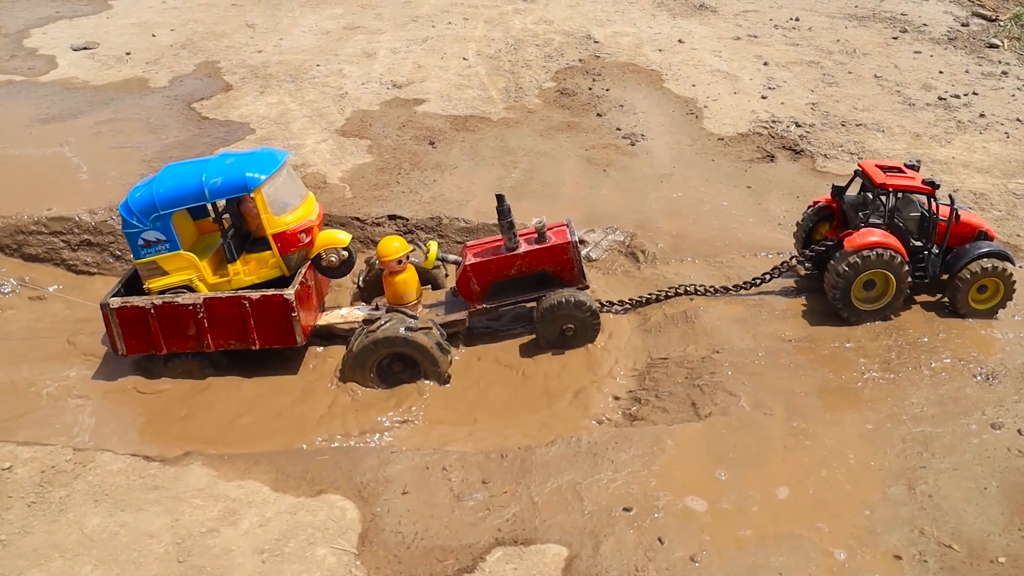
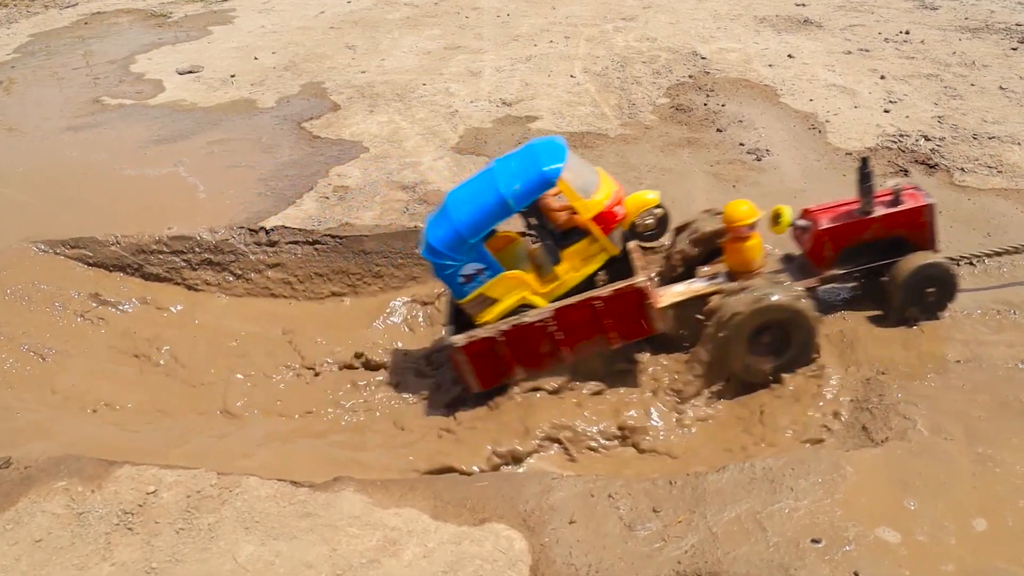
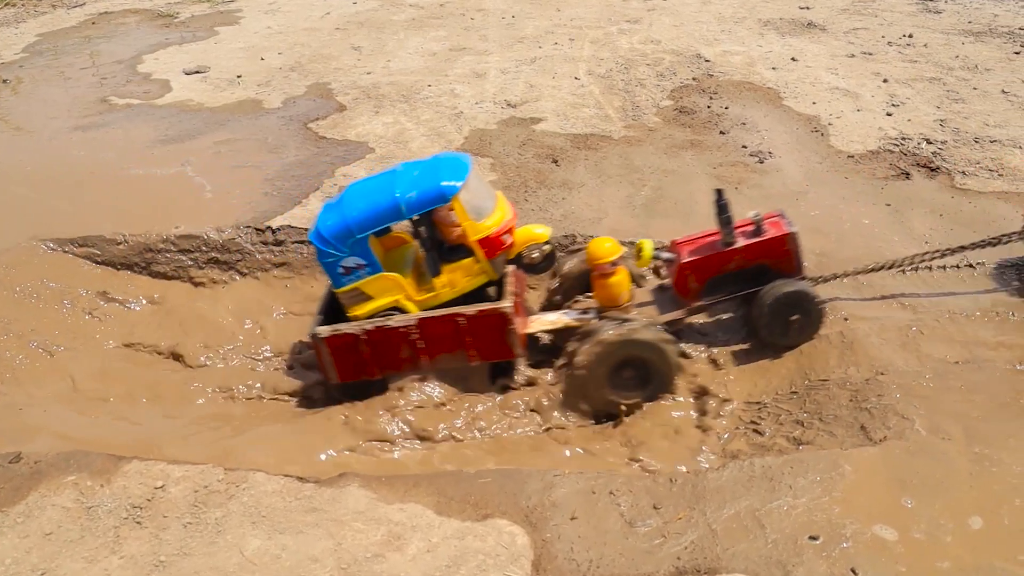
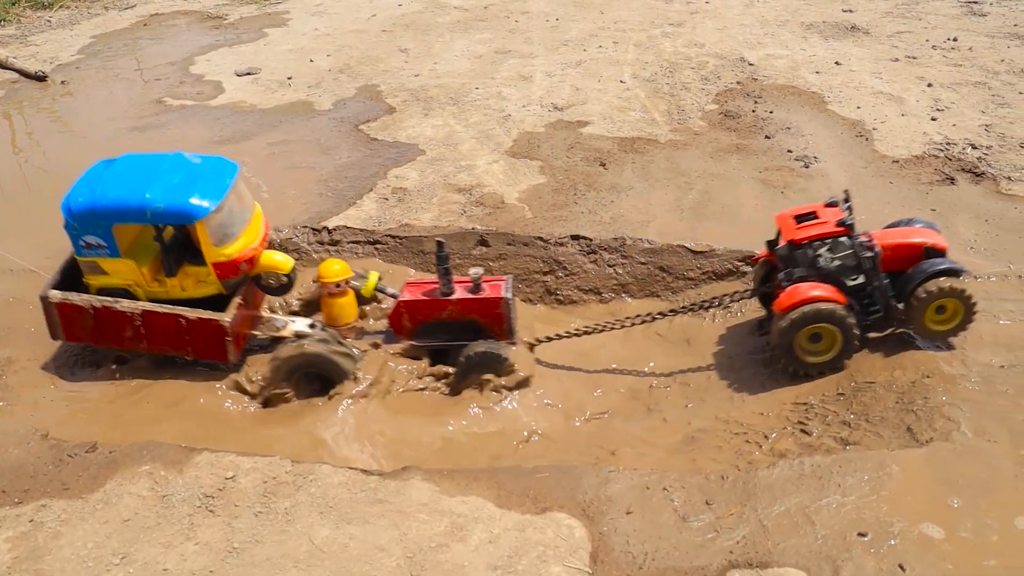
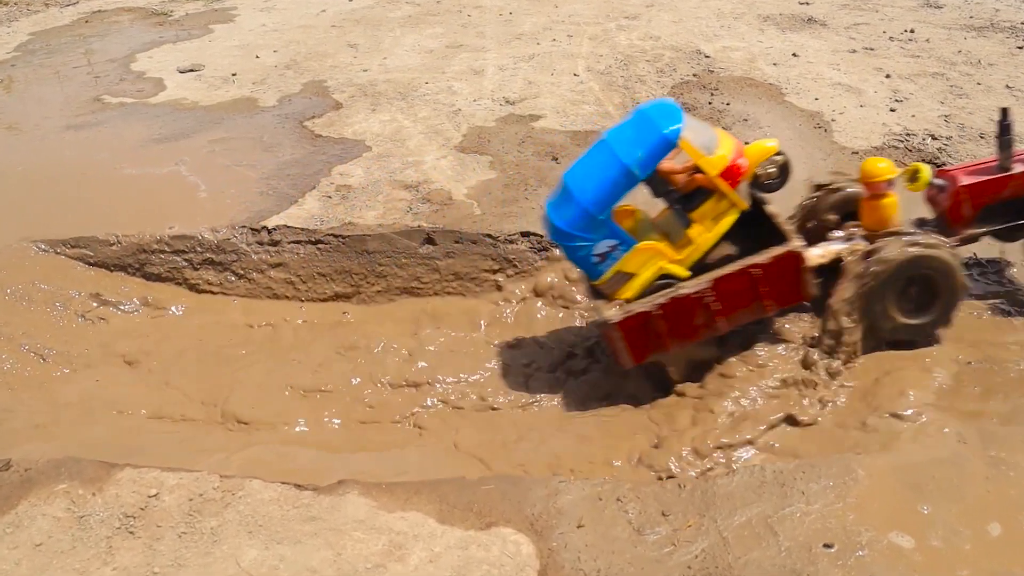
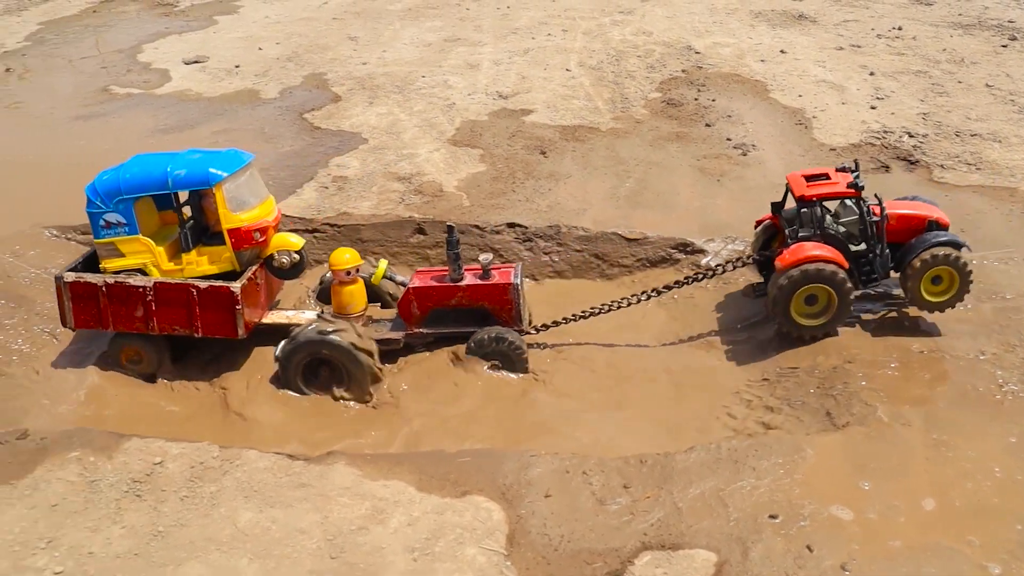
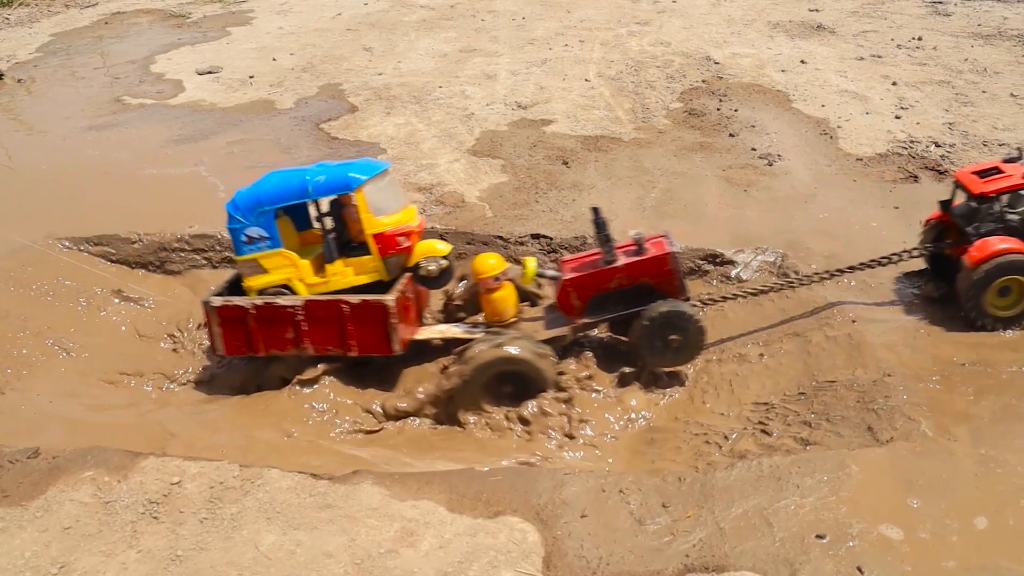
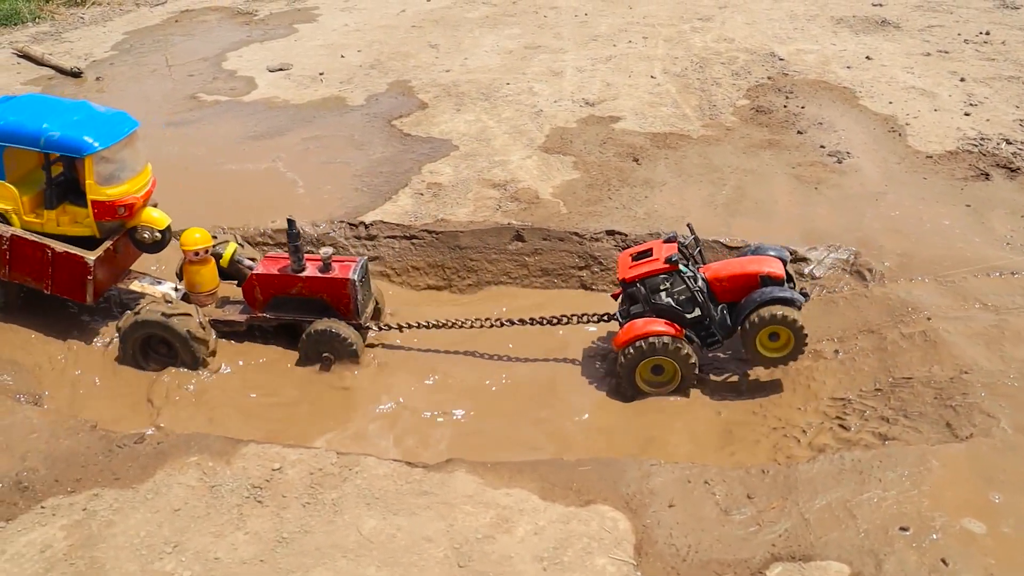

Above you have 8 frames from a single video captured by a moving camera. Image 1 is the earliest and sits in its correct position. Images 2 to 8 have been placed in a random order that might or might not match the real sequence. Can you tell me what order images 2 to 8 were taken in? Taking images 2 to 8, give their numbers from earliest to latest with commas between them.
6, 8, 4, 7, 3, 2, 5
